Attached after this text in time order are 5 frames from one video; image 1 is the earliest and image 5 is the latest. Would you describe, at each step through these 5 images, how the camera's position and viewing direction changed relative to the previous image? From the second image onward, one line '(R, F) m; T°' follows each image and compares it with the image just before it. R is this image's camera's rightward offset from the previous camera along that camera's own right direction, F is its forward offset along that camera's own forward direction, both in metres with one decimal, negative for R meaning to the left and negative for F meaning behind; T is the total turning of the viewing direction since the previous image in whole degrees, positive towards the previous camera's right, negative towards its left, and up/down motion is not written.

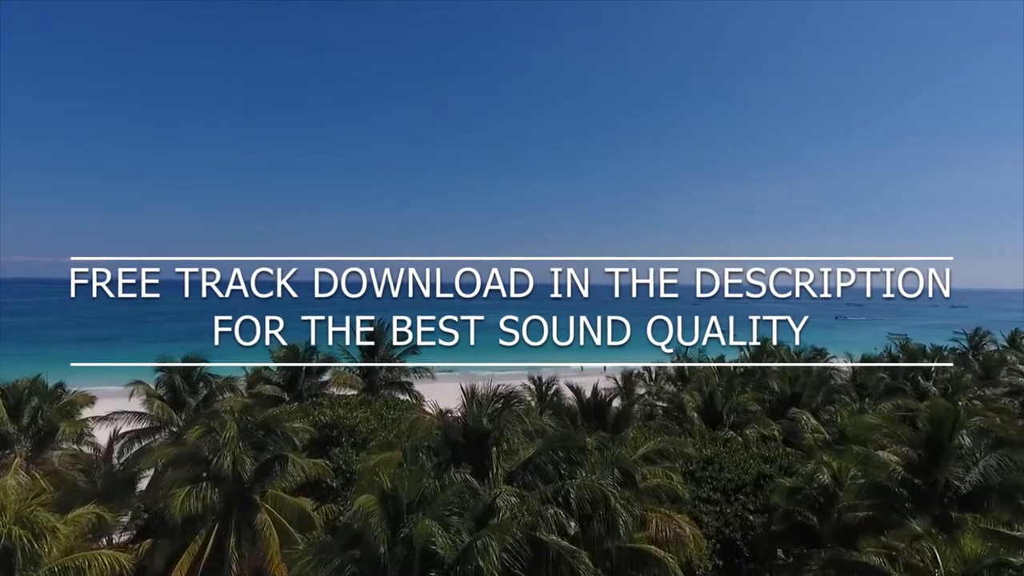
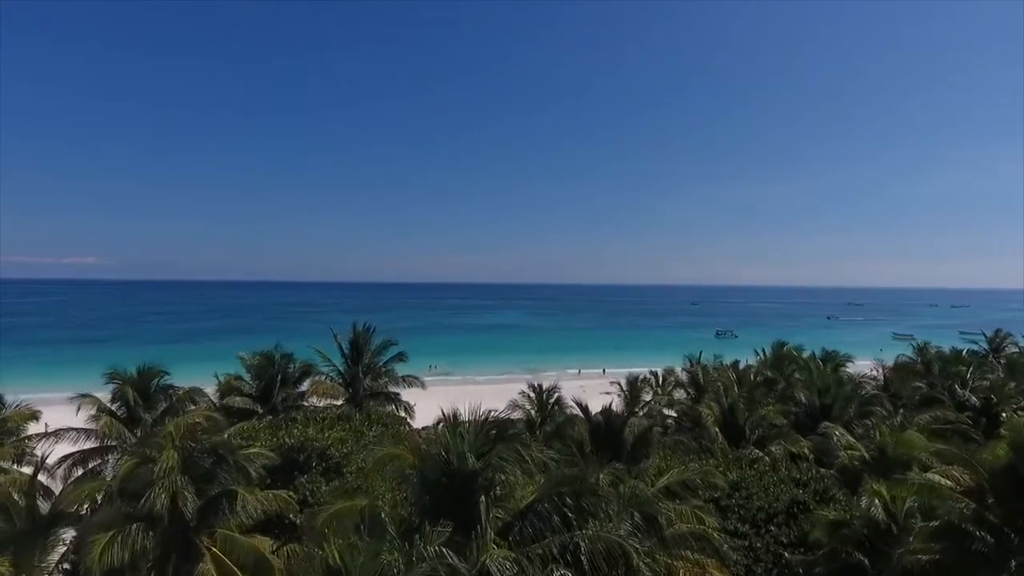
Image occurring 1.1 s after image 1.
(+0.1, +1.8) m; 0°
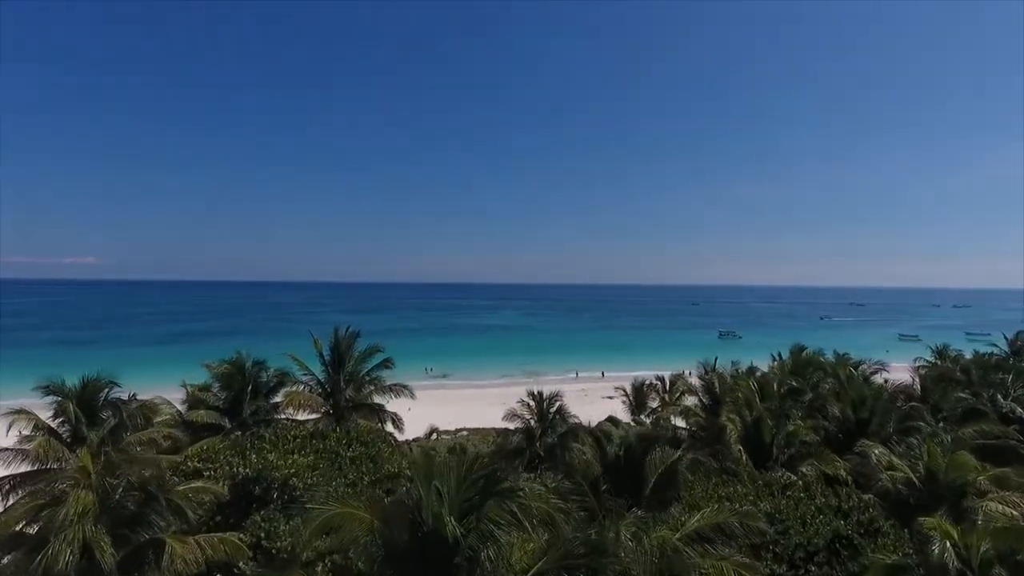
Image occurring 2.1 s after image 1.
(+0.1, +1.7) m; 0°
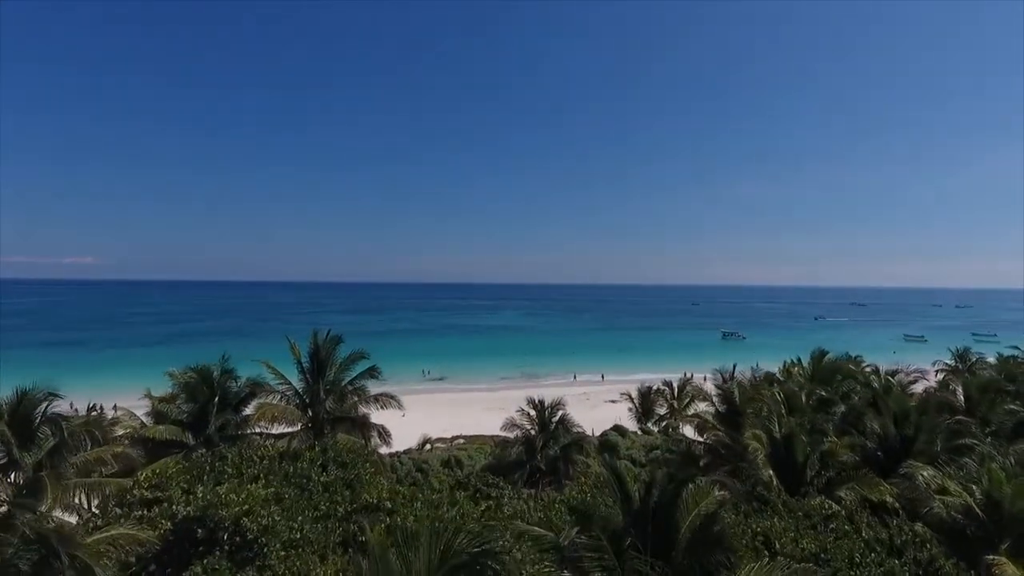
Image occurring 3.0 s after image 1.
(0.0, +1.6) m; 0°
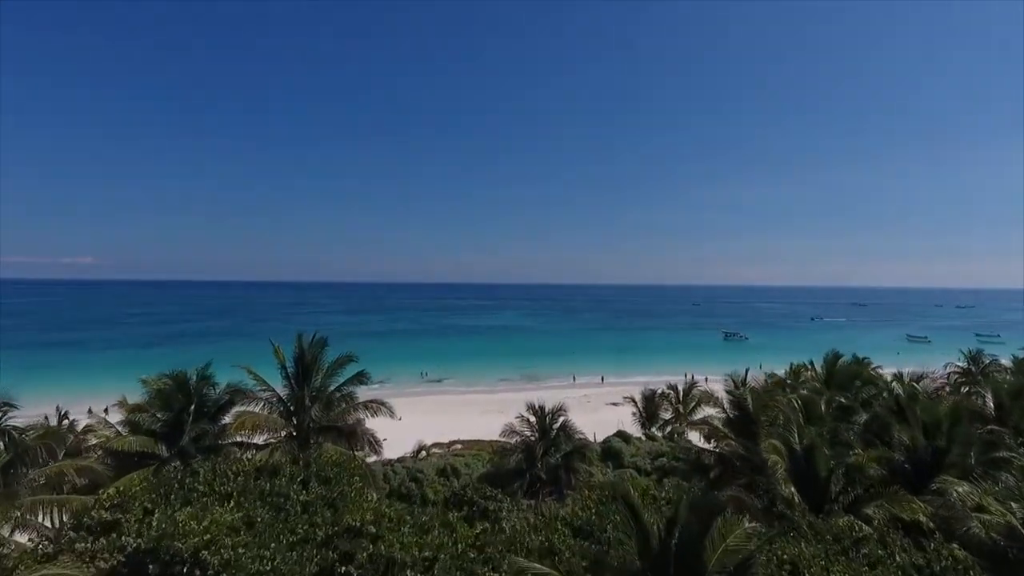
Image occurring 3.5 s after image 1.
(0.0, +1.0) m; 0°
